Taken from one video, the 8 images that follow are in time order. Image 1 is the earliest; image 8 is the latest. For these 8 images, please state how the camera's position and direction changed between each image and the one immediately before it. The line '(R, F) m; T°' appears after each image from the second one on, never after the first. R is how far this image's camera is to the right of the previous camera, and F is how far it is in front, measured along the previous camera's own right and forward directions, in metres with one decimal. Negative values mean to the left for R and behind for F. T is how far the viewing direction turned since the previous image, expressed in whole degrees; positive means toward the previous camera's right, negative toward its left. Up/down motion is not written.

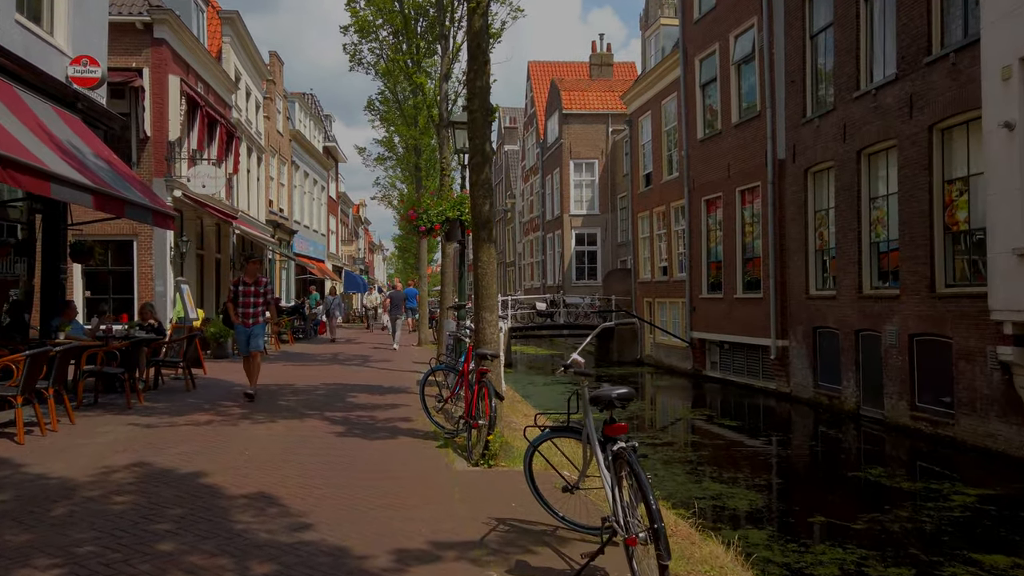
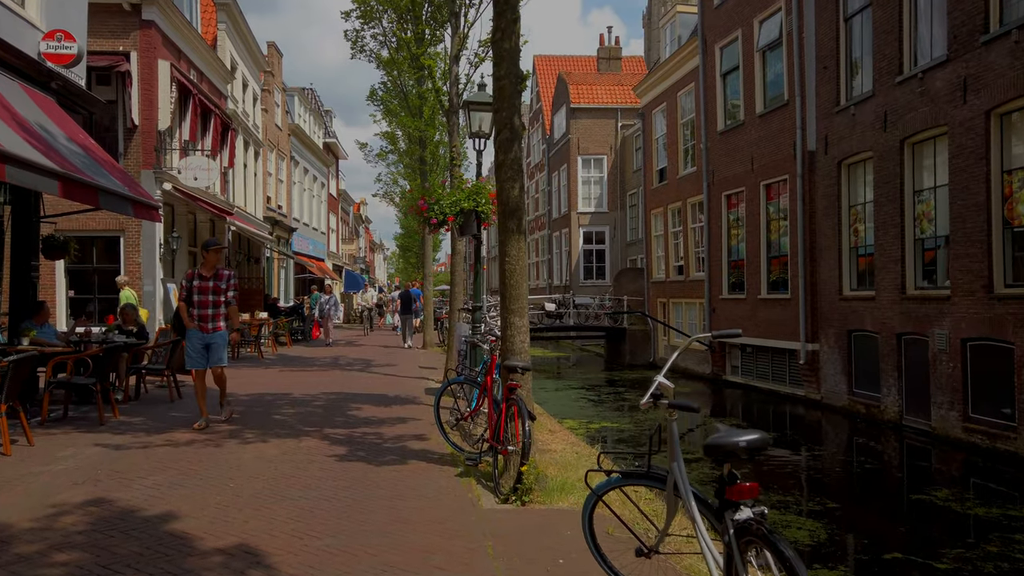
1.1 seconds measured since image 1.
(-0.2, +1.0) m; 0°
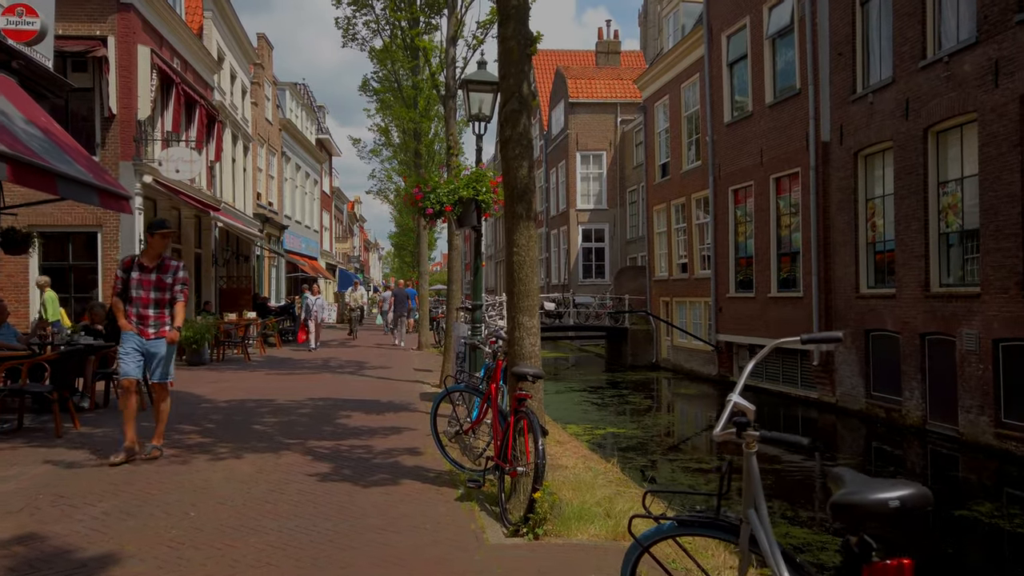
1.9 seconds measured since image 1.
(-0.1, +0.8) m; 0°
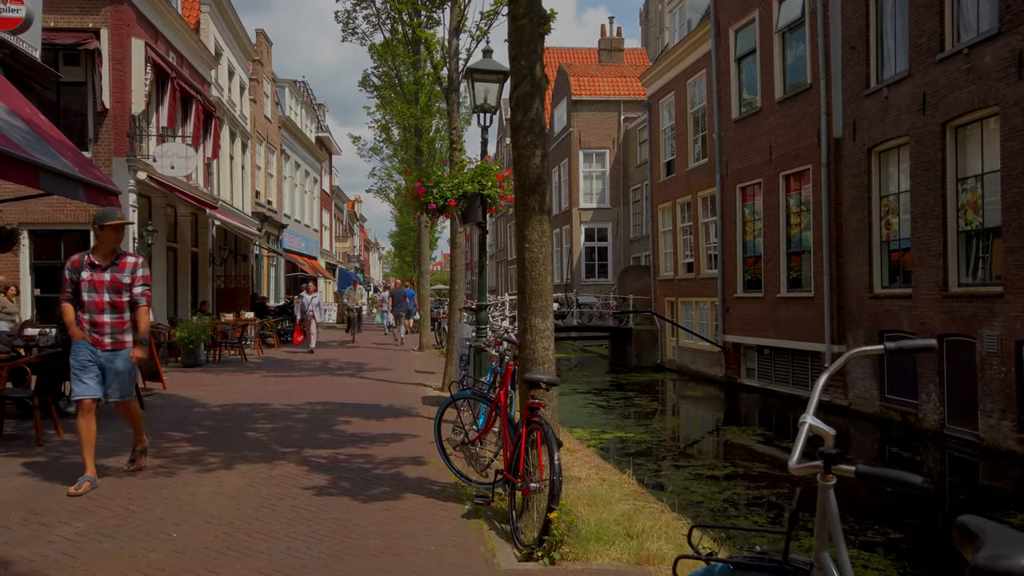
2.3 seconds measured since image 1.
(-0.1, +0.4) m; 0°
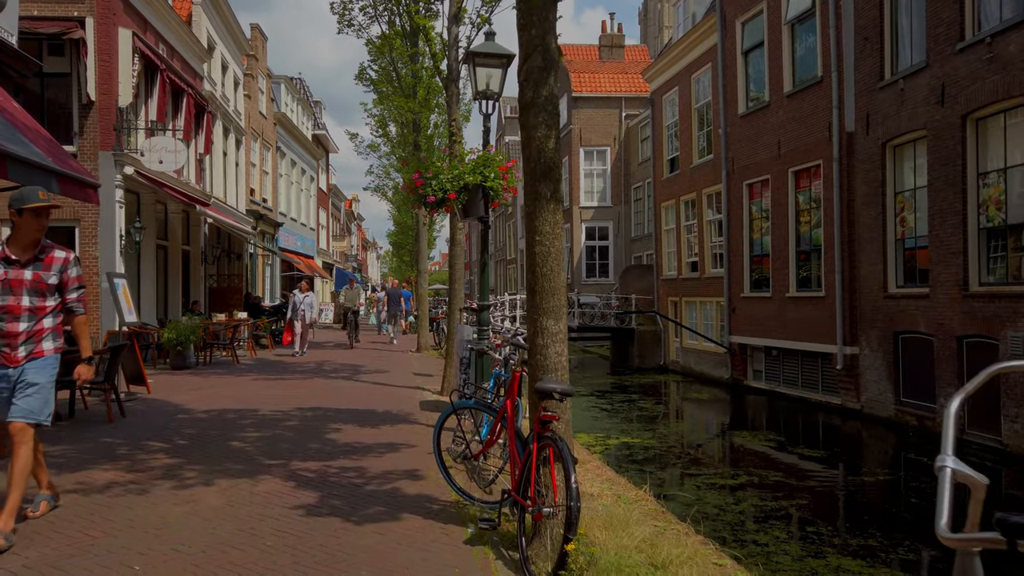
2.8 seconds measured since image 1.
(-0.1, +0.5) m; 0°
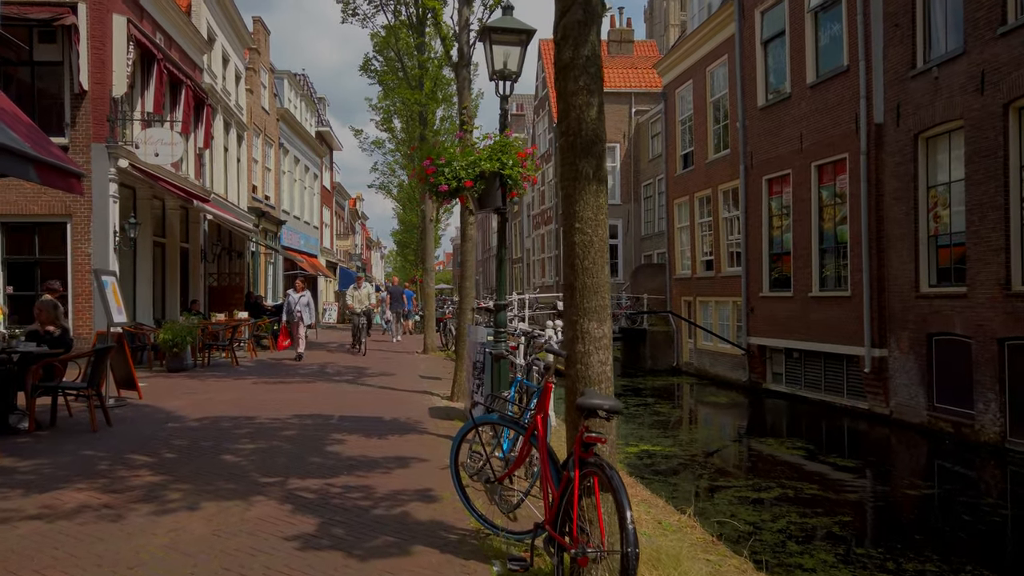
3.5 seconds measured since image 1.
(-0.1, +0.6) m; 0°
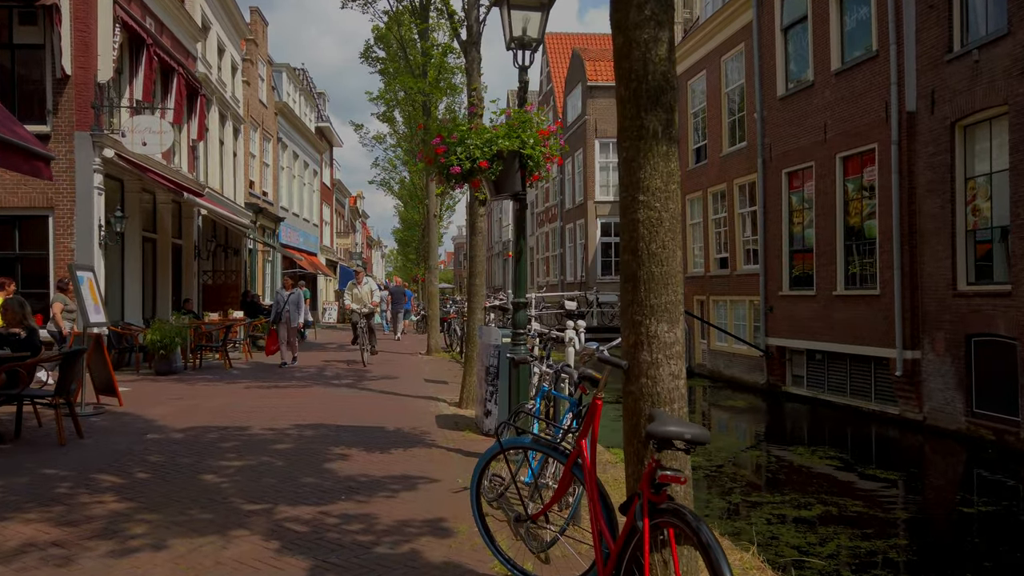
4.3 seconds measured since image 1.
(-0.1, +0.8) m; 0°
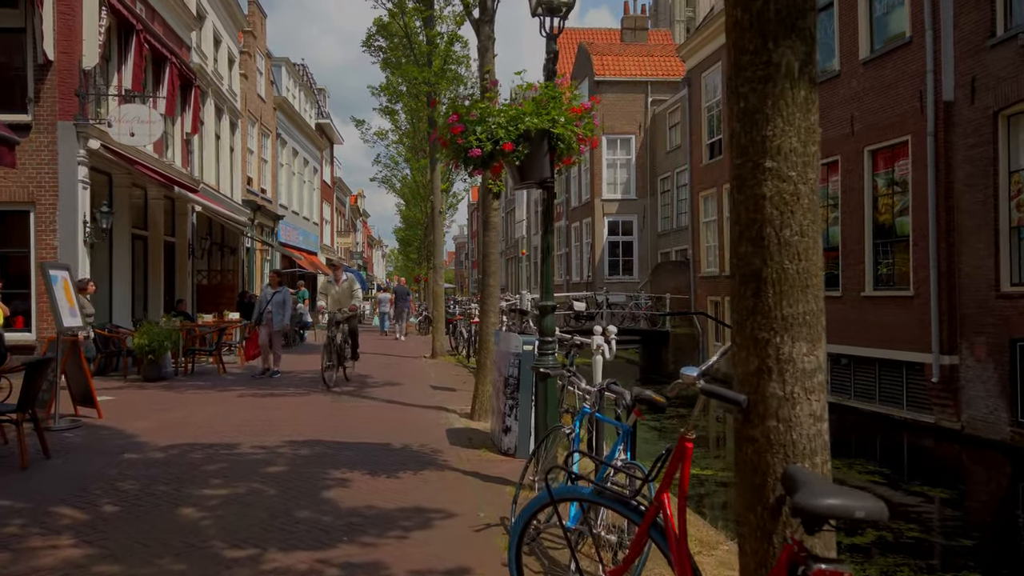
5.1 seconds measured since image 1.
(-0.2, +0.8) m; 0°
